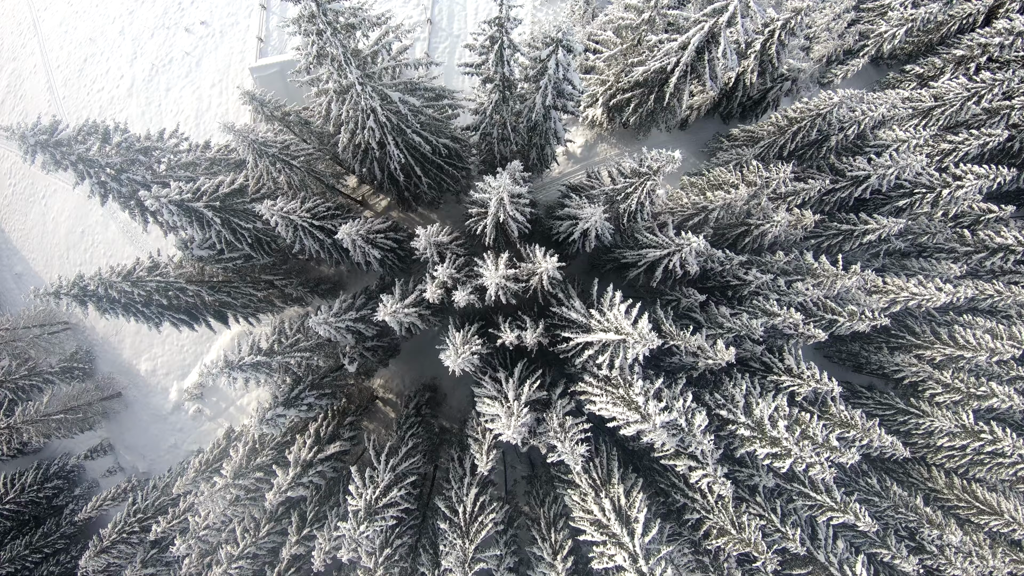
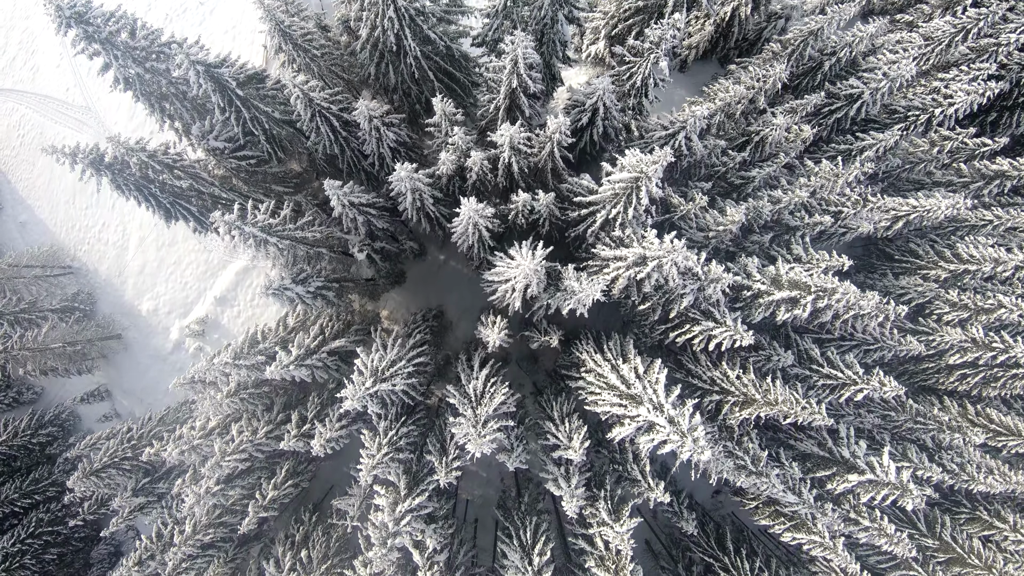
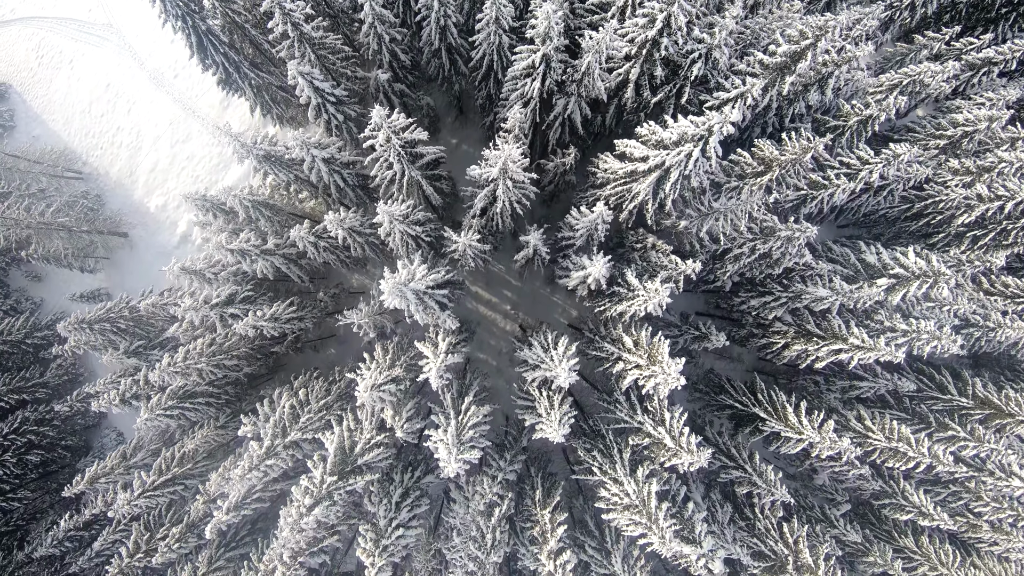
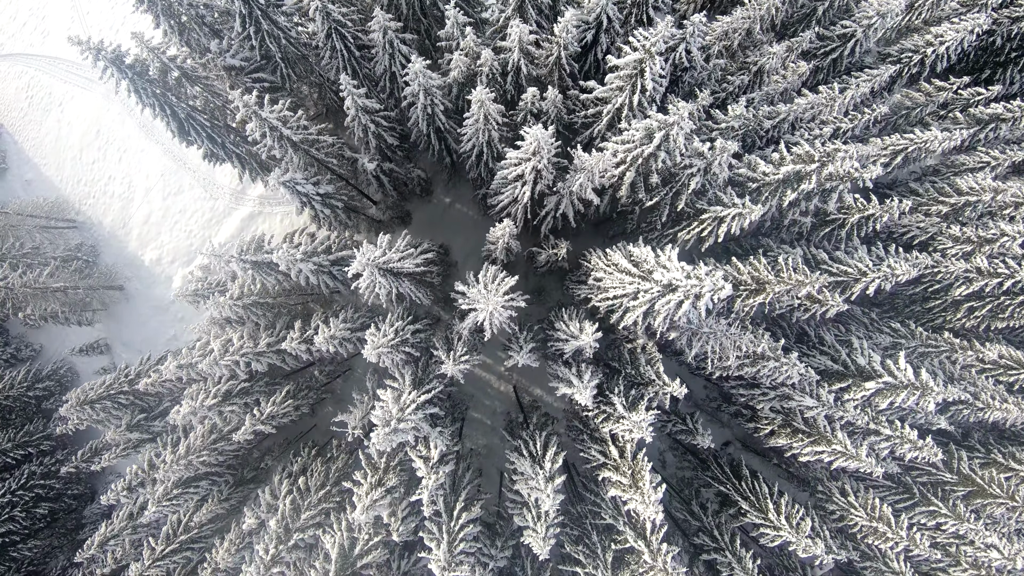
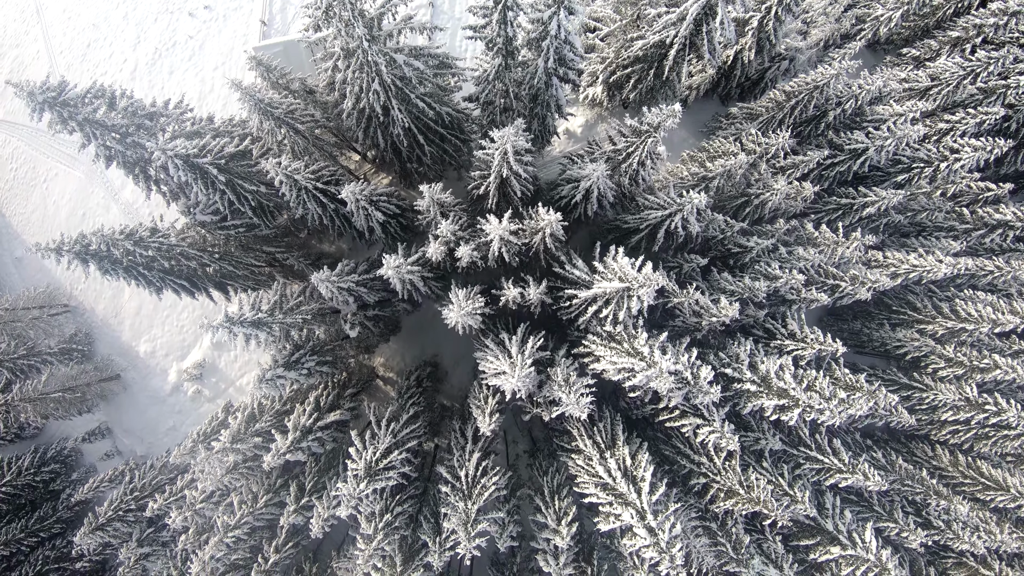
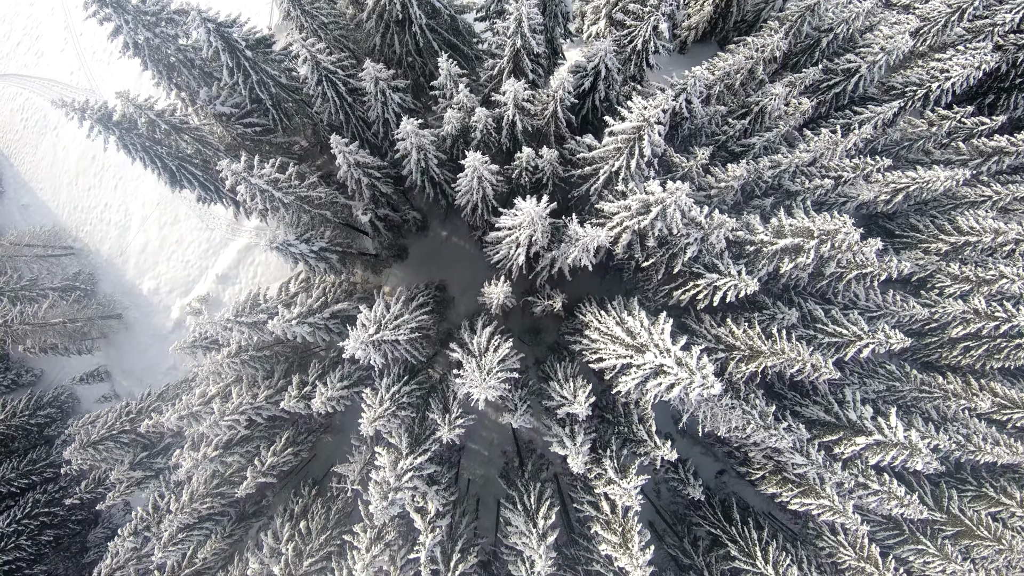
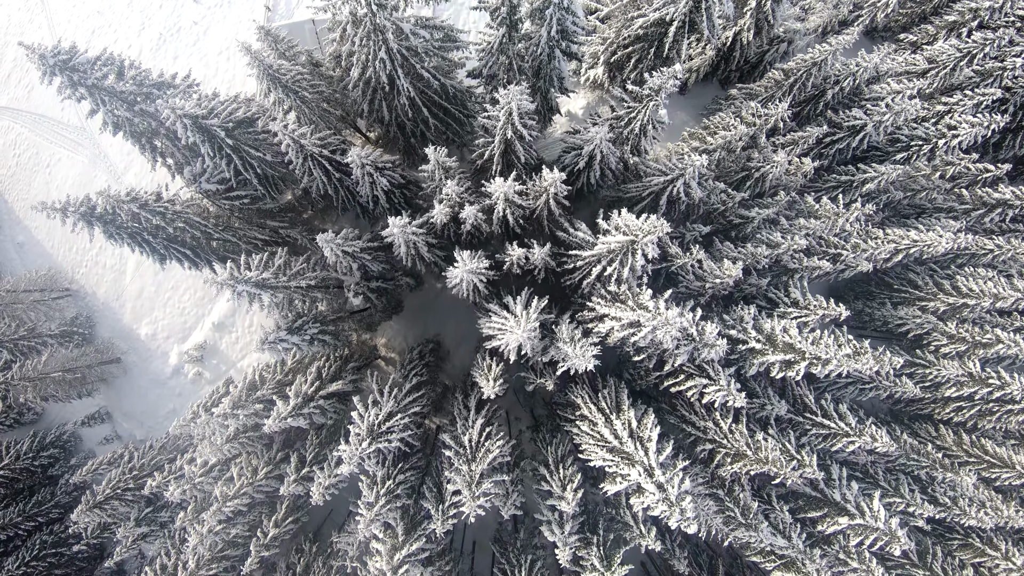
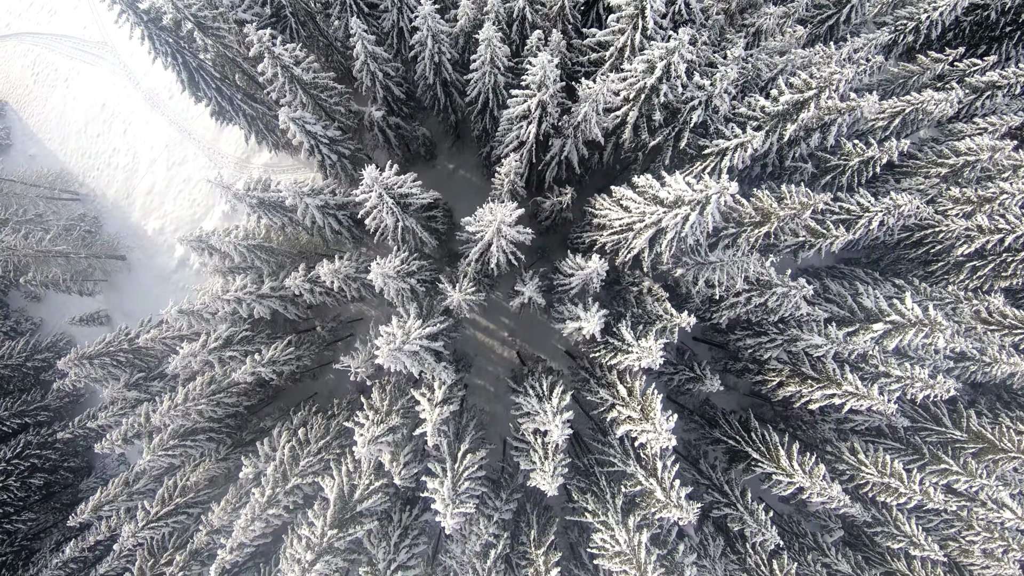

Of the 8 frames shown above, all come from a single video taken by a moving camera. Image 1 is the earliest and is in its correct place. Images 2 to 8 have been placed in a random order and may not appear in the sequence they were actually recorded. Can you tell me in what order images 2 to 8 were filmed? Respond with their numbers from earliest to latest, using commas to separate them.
5, 7, 2, 6, 4, 8, 3
